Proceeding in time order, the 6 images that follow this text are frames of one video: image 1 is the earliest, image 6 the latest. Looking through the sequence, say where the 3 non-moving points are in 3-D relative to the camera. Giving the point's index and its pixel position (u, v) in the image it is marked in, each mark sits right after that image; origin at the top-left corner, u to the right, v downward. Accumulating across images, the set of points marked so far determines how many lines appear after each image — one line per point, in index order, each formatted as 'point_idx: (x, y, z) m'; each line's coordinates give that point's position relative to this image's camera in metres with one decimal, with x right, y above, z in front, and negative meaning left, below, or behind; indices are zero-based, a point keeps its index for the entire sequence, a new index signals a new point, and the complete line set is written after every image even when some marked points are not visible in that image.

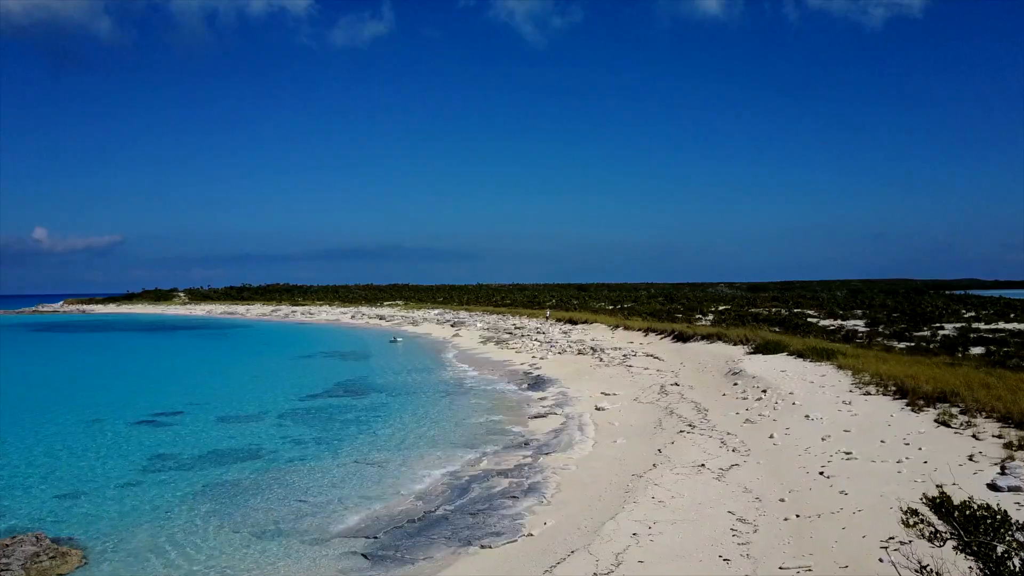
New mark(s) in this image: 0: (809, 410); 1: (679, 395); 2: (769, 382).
0: (+6.2, -2.5, +12.8) m
1: (+4.6, -2.9, +16.7) m
2: (+6.4, -2.4, +15.3) m
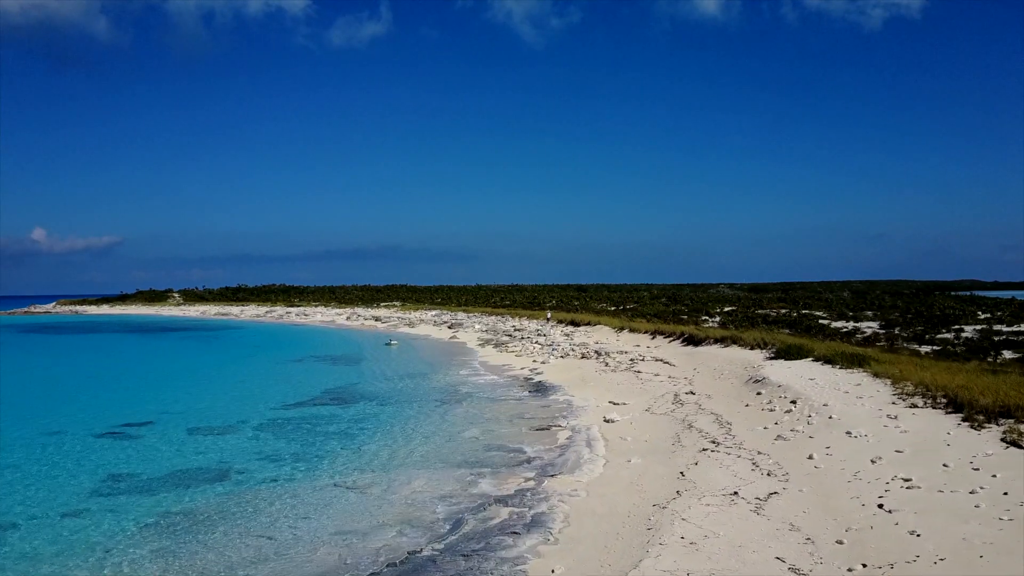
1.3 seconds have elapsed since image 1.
0: (+6.2, -2.5, +11.3) m
1: (+4.5, -2.9, +15.1) m
2: (+6.4, -2.3, +13.7) m
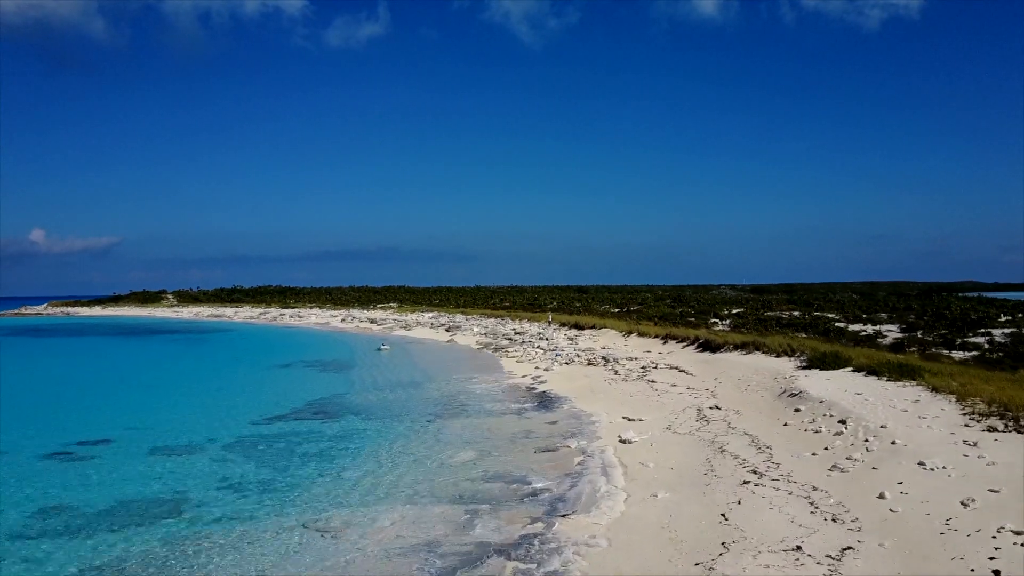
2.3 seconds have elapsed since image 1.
0: (+6.3, -2.6, +9.4) m
1: (+4.6, -2.9, +13.2) m
2: (+6.5, -2.4, +11.9) m
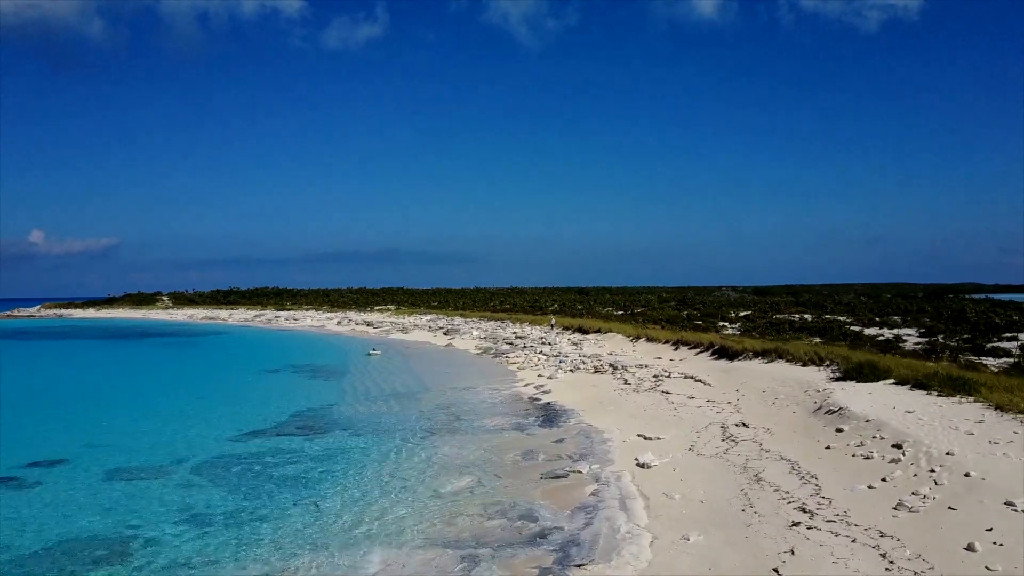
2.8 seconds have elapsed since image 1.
0: (+6.3, -2.6, +7.9) m
1: (+4.7, -3.0, +11.7) m
2: (+6.5, -2.4, +10.3) m
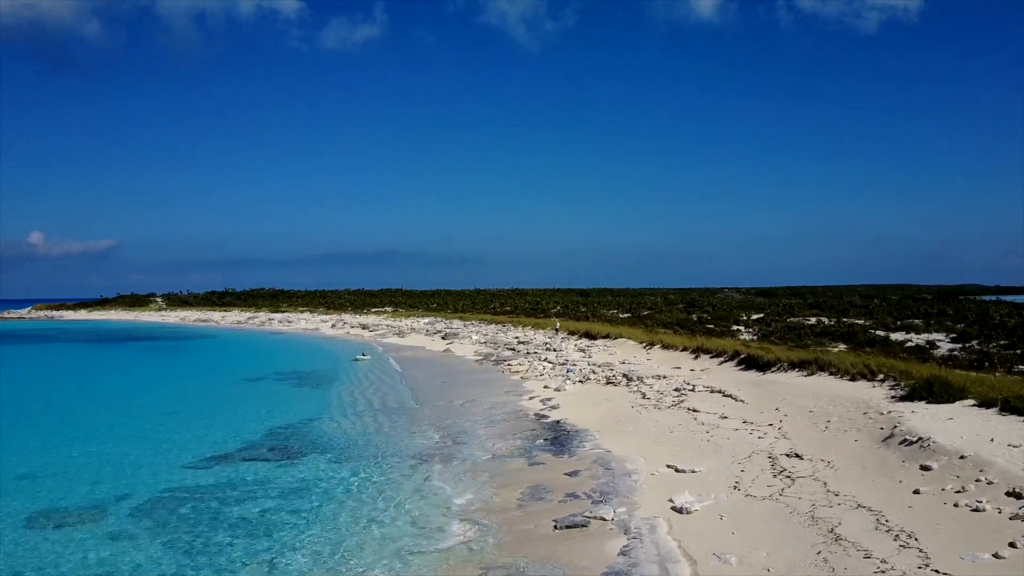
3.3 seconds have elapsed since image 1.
0: (+6.5, -2.7, +5.7) m
1: (+4.8, -3.1, +9.5) m
2: (+6.6, -2.5, +8.1) m
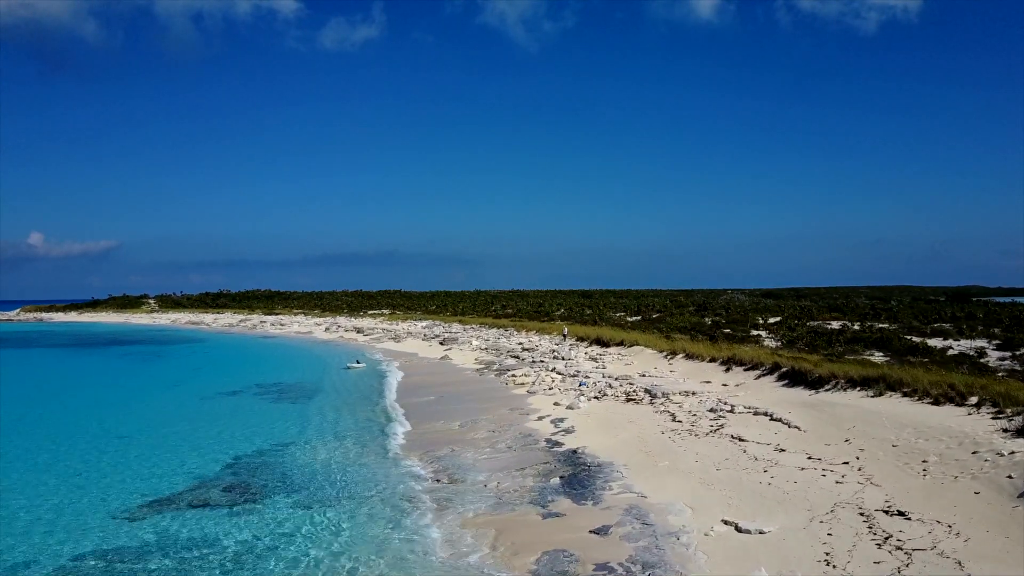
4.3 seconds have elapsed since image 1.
0: (+6.6, -2.7, +3.1) m
1: (+4.9, -3.1, +6.9) m
2: (+6.8, -2.5, +5.5) m
